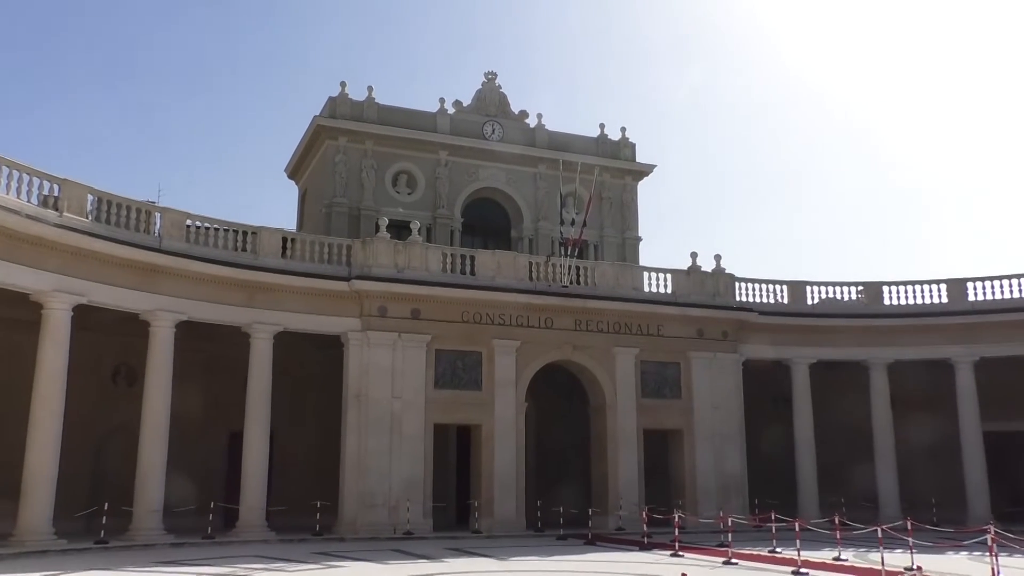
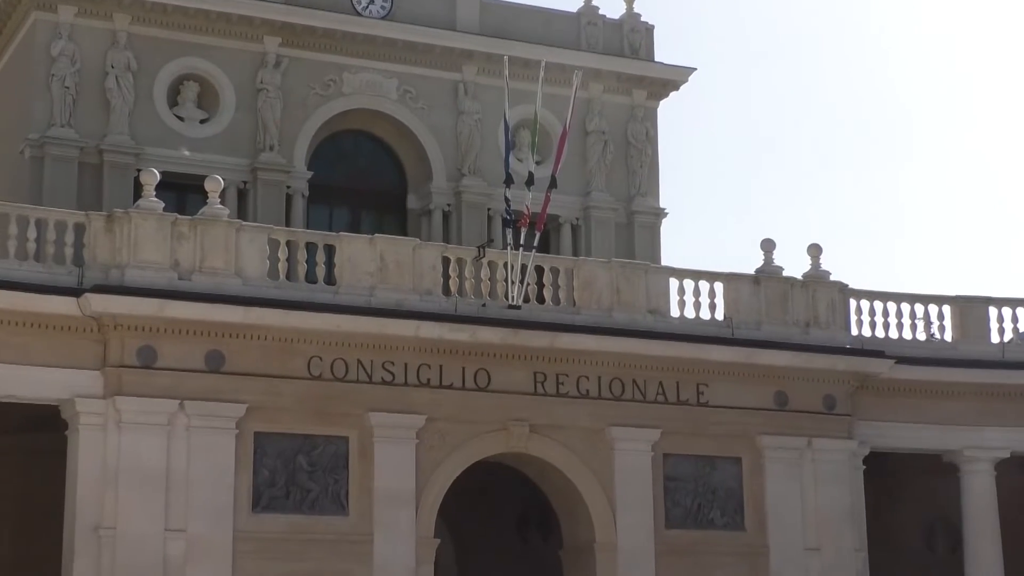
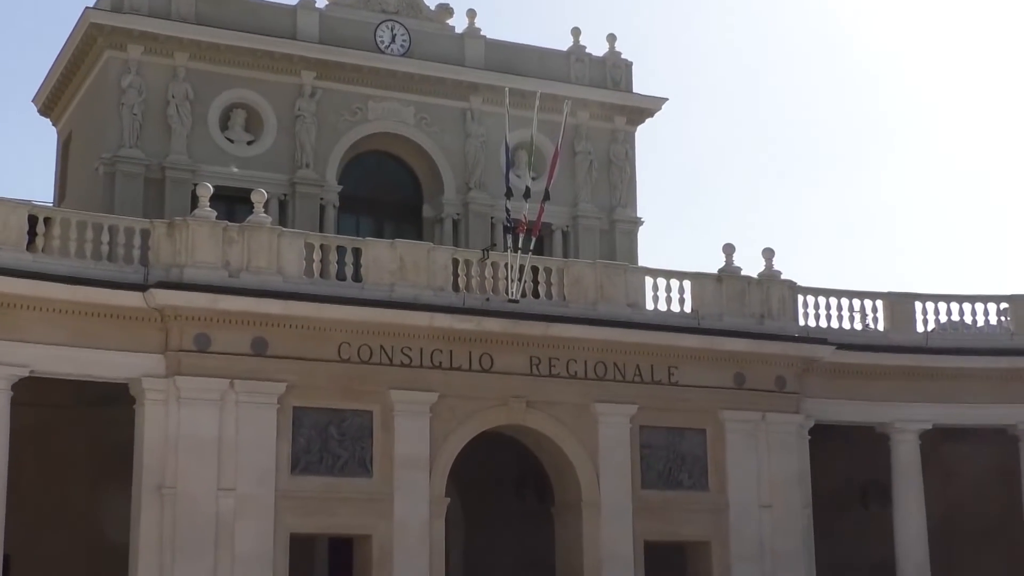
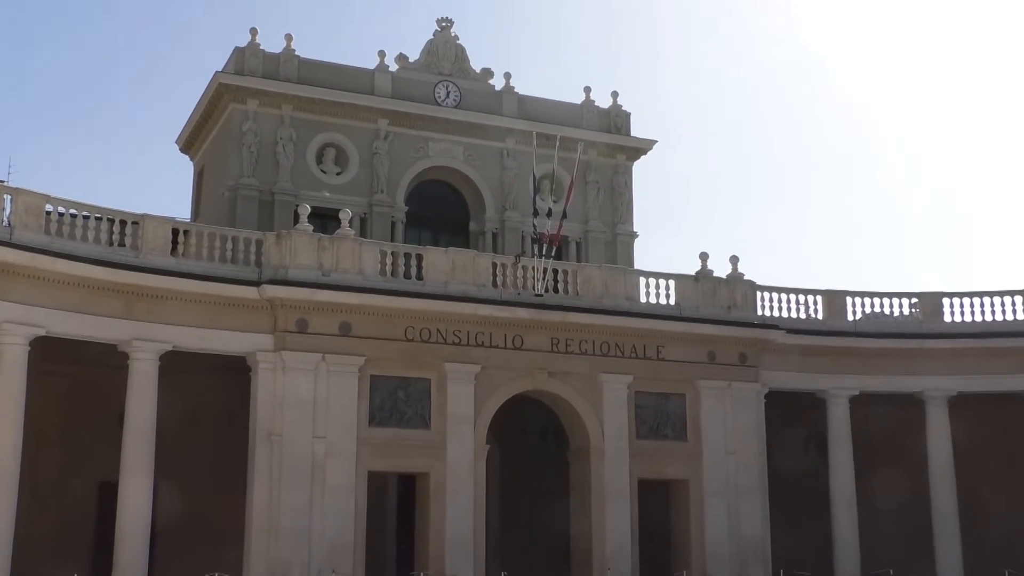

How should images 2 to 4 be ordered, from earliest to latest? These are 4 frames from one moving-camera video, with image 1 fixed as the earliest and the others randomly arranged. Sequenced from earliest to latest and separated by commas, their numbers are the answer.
4, 3, 2
